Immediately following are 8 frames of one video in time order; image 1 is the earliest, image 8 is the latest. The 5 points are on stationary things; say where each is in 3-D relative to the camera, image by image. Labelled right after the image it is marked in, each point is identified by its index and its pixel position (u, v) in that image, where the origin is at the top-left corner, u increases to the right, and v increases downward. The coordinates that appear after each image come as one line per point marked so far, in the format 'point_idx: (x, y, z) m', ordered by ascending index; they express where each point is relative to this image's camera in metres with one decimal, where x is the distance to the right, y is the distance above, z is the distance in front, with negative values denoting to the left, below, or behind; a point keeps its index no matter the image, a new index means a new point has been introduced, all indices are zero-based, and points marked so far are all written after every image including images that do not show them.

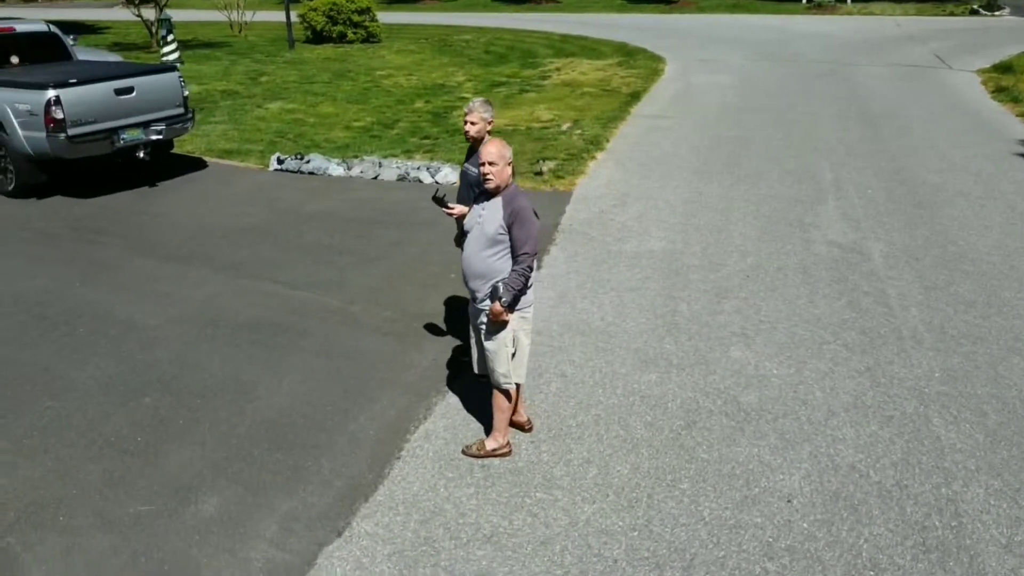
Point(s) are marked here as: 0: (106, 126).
0: (-4.6, +1.8, +9.1) m
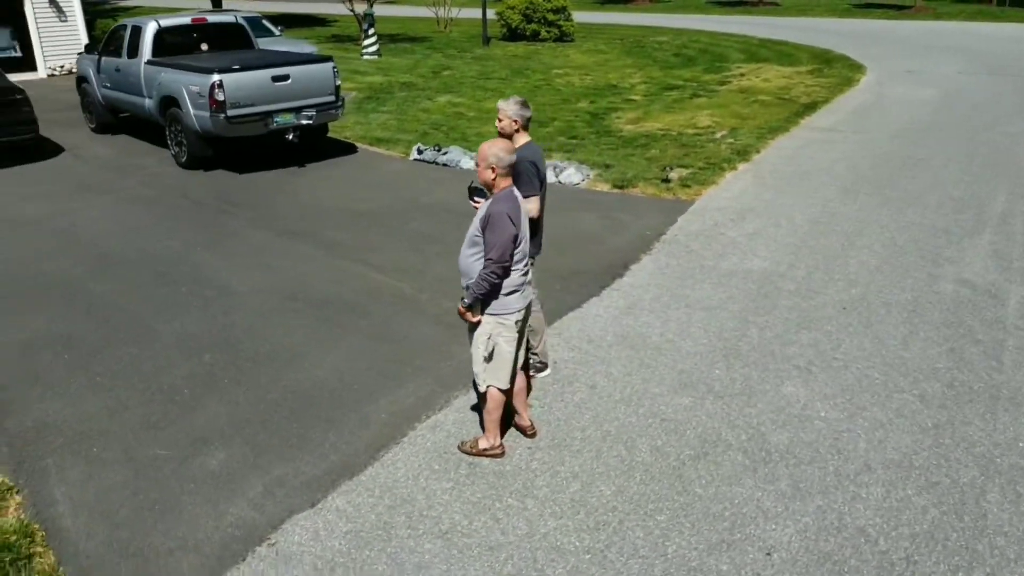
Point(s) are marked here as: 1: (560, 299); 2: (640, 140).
0: (-3.1, +2.2, +10.0) m
1: (+0.4, -0.1, +6.9) m
2: (+2.0, +2.3, +12.7) m
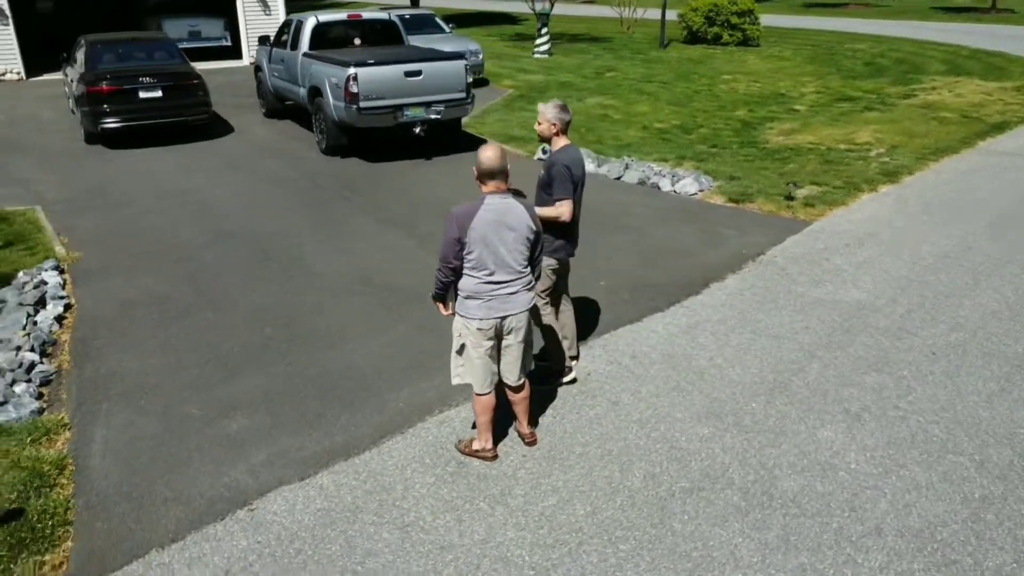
0: (-1.6, +2.4, +10.6) m
1: (+0.9, -0.2, +6.7) m
2: (+4.0, +2.0, +12.0) m
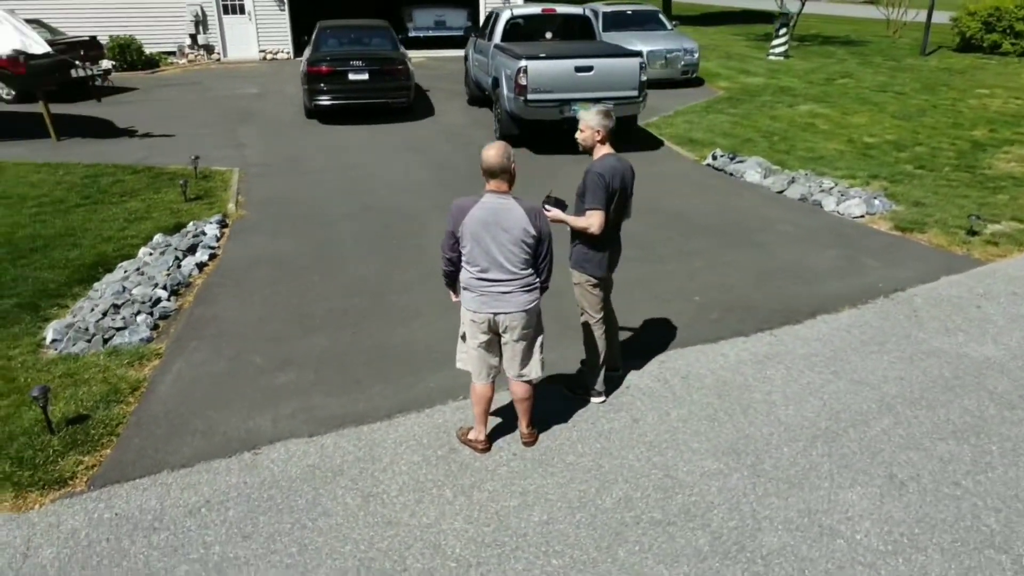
0: (+0.7, +2.5, +10.7) m
1: (+1.5, -0.3, +6.4) m
2: (+6.3, +1.4, +10.4) m
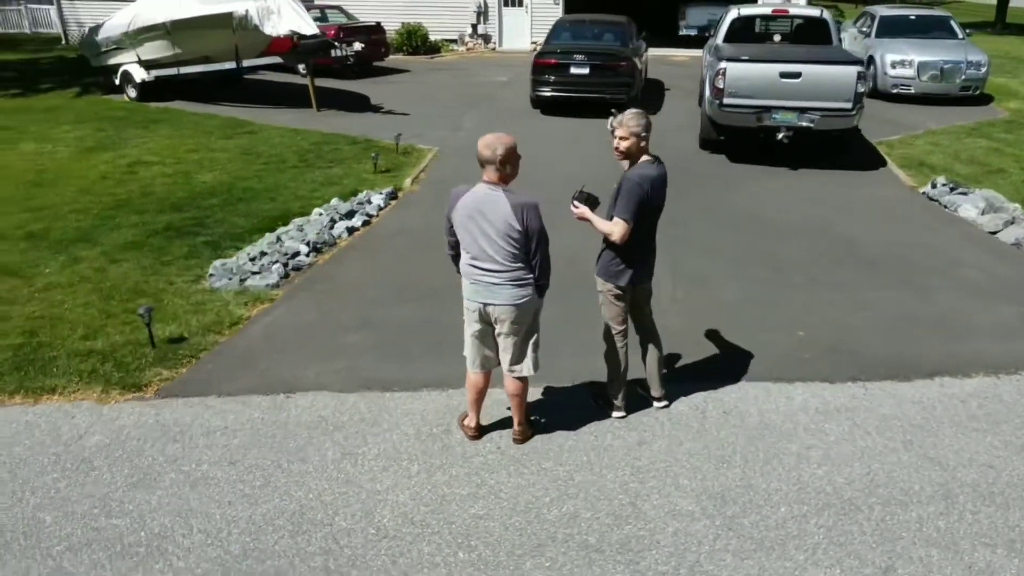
0: (+3.1, +2.3, +10.0) m
1: (+2.0, -0.6, +5.7) m
2: (+8.1, +0.3, +7.8) m
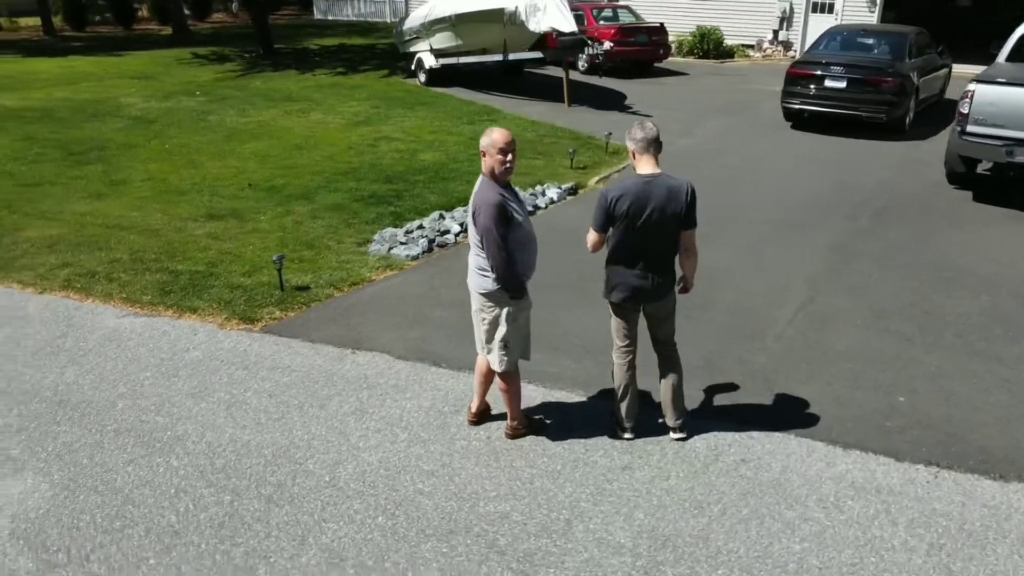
0: (+5.2, +1.6, +8.4) m
1: (+2.1, -0.9, +5.0) m
2: (+8.6, -1.1, +4.6) m
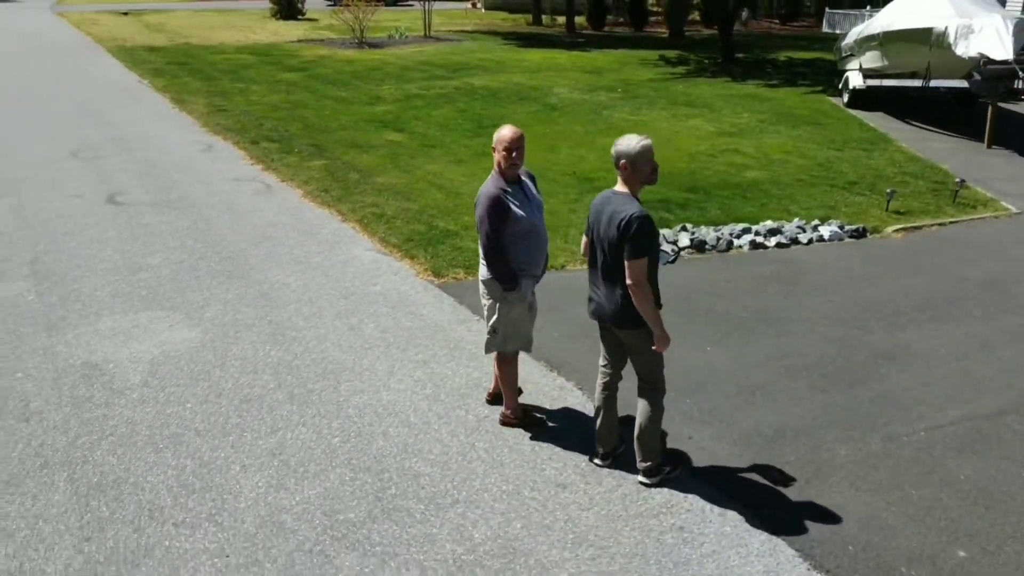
0: (+6.7, 0.0, +5.0) m
1: (+1.7, -1.3, +4.0) m
2: (+6.6, -3.0, +0.1) m
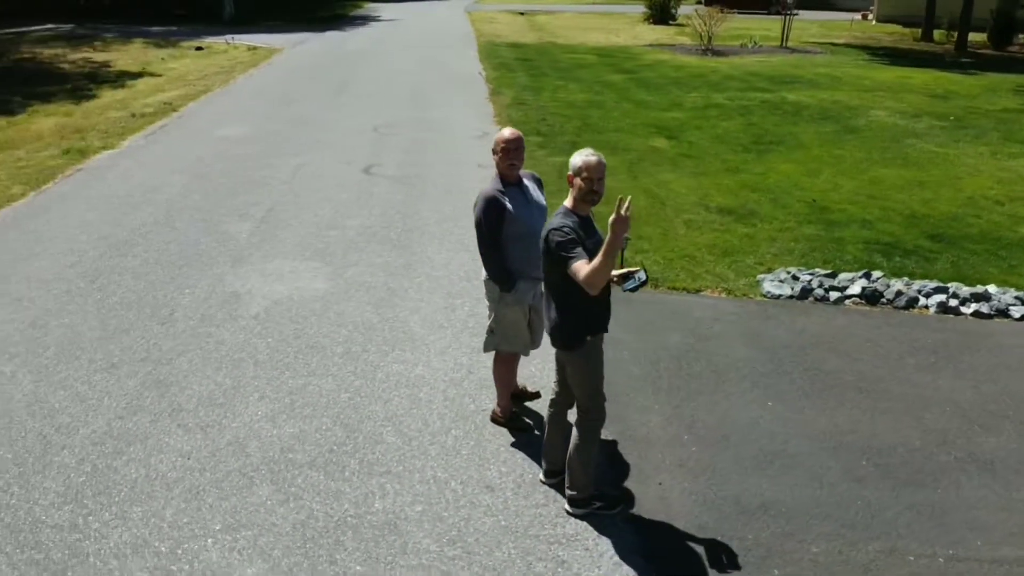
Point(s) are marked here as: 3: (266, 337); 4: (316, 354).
0: (+5.9, -1.1, +2.1) m
1: (+0.9, -1.6, +3.5) m
2: (+3.2, -3.9, -2.1) m
3: (-1.9, -0.4, +6.3) m
4: (-1.5, -0.5, +6.0) m
